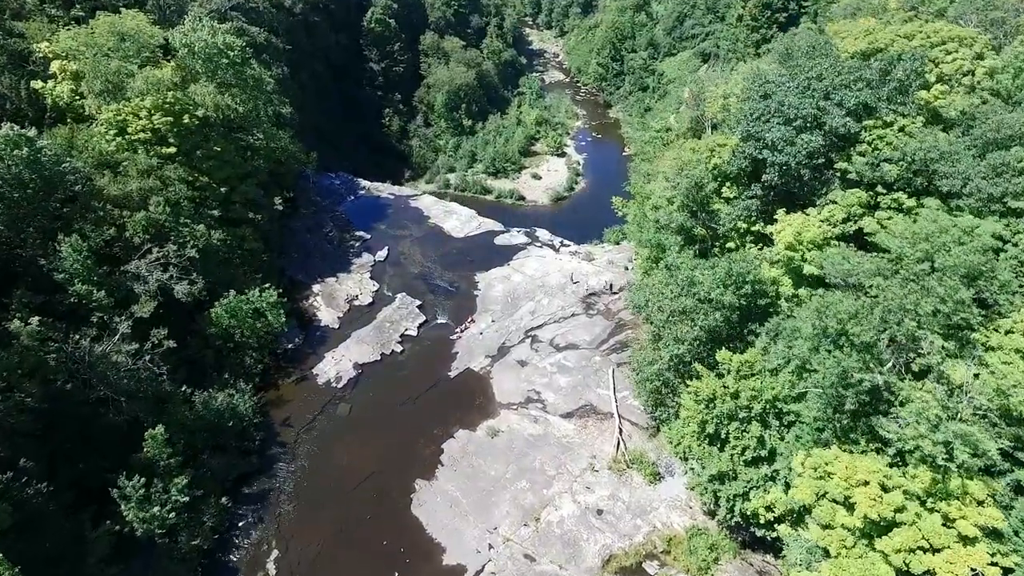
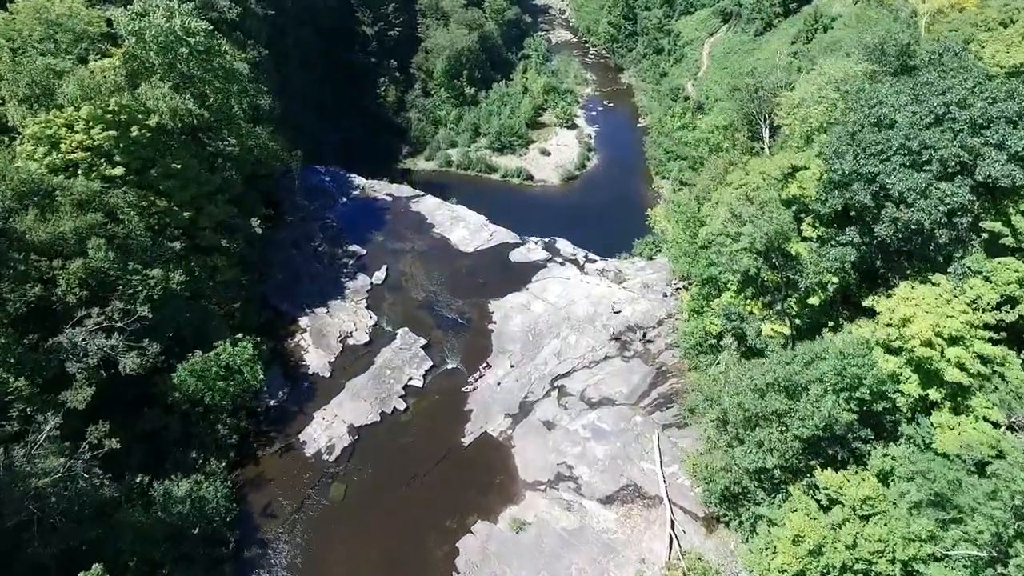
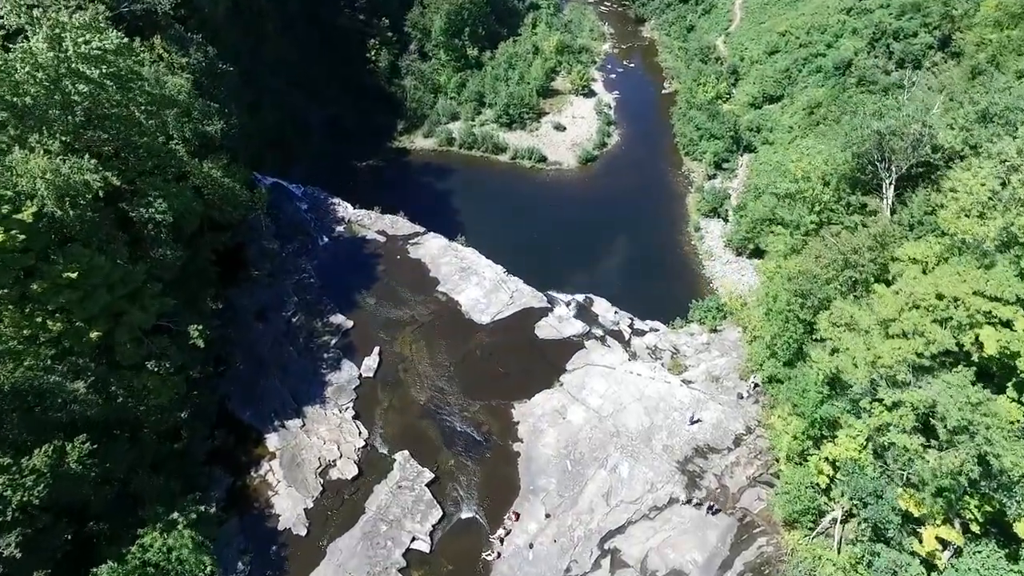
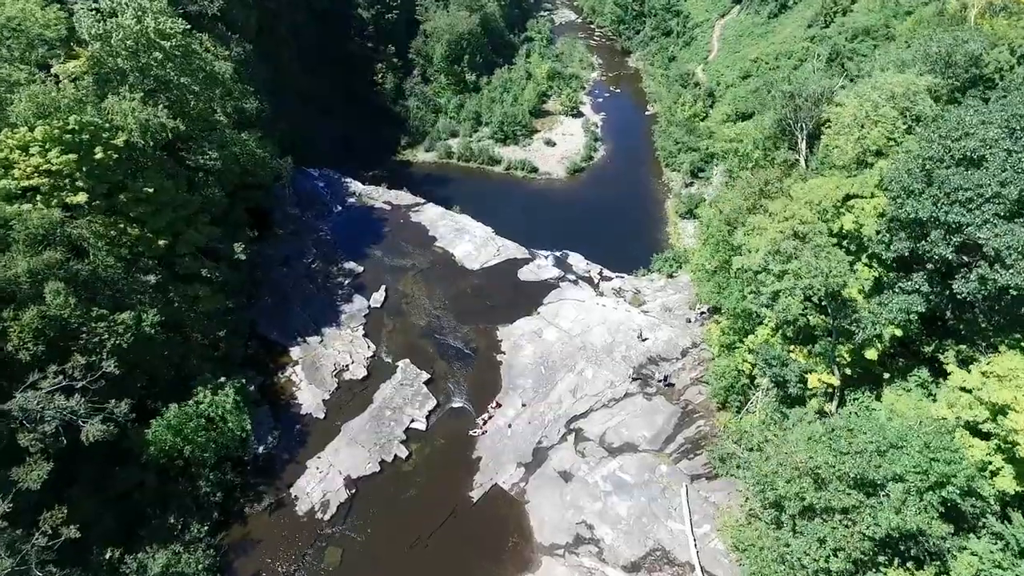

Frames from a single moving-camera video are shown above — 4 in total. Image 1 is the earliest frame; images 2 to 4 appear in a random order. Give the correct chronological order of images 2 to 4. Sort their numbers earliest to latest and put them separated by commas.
2, 4, 3
